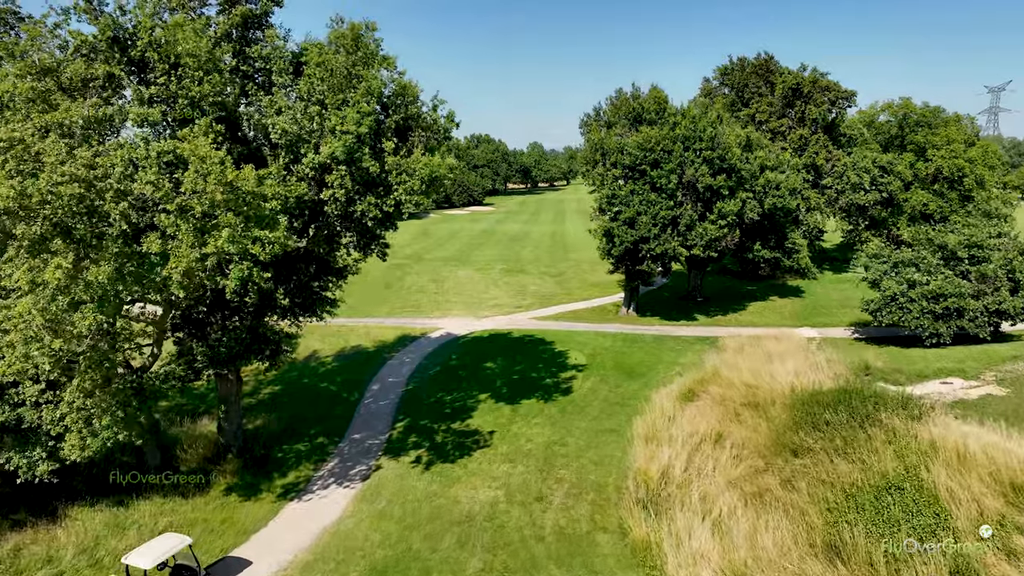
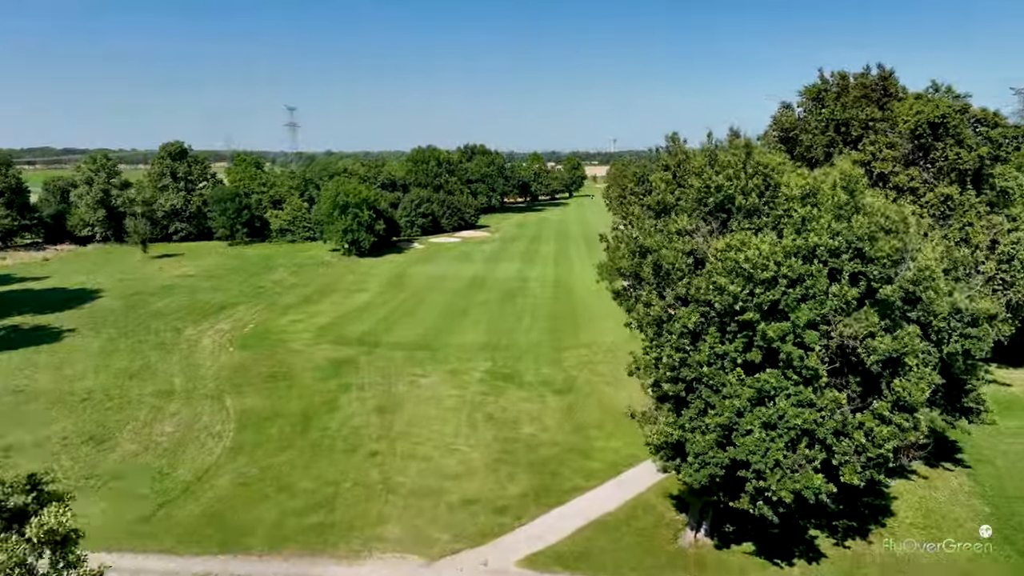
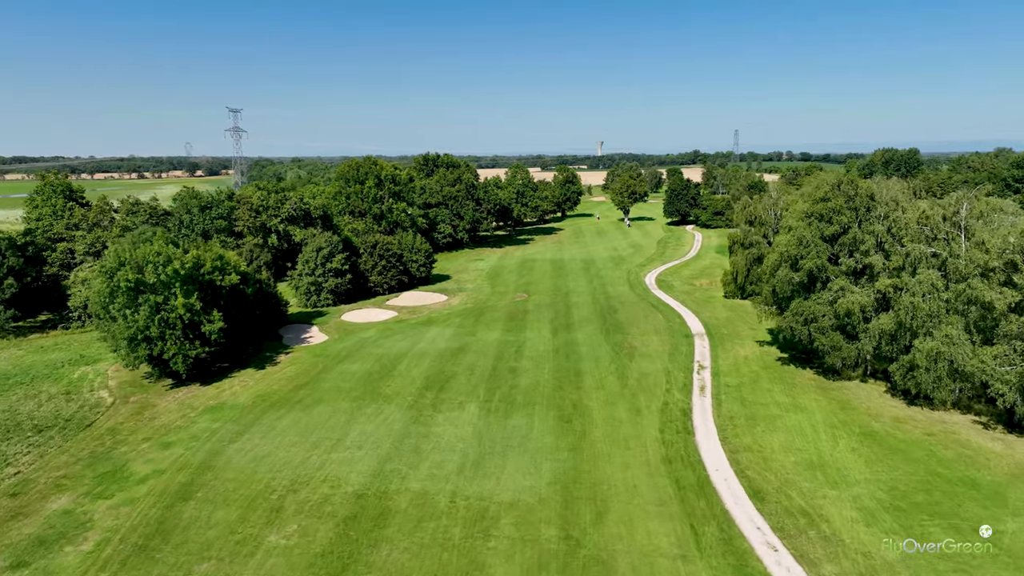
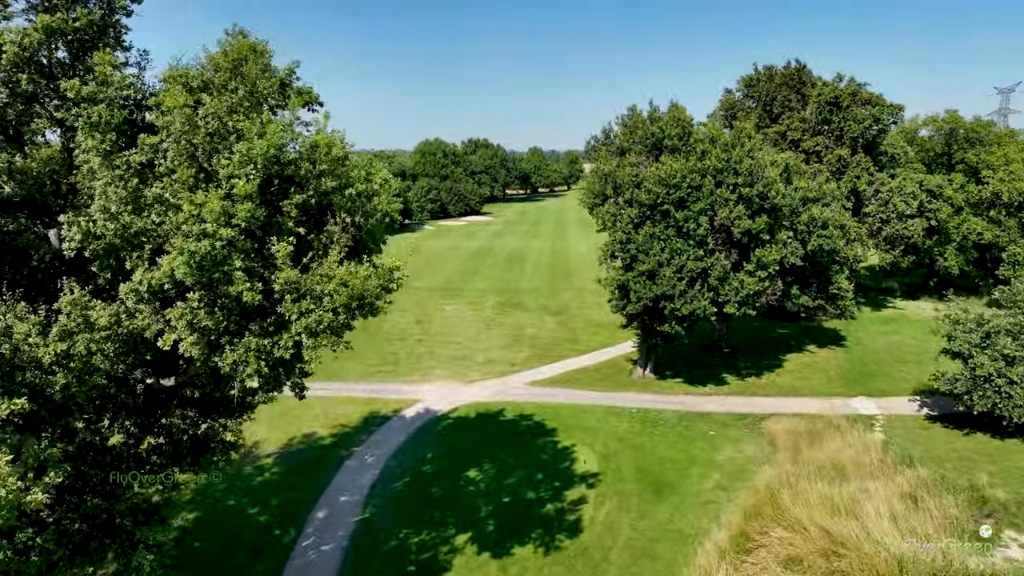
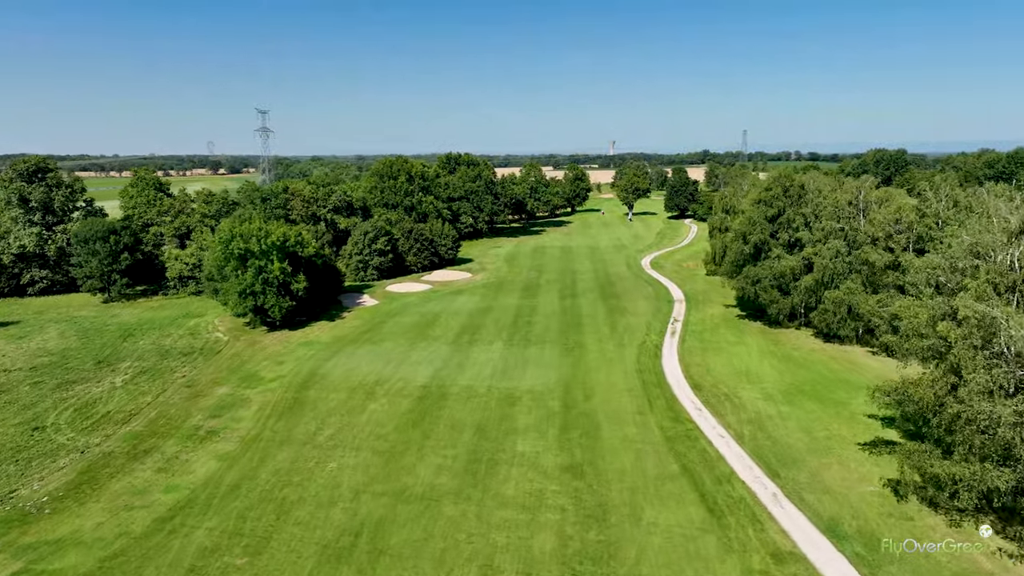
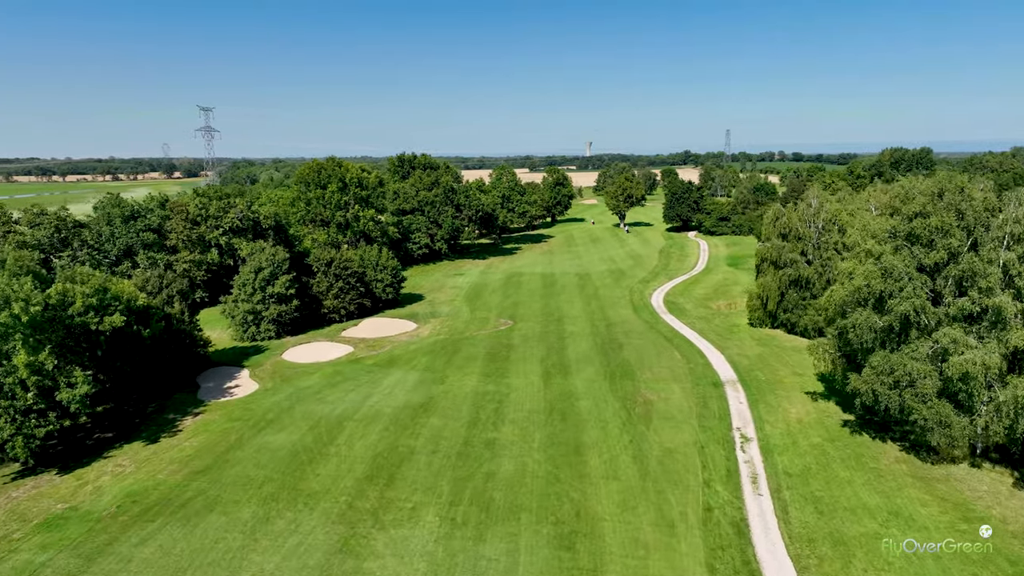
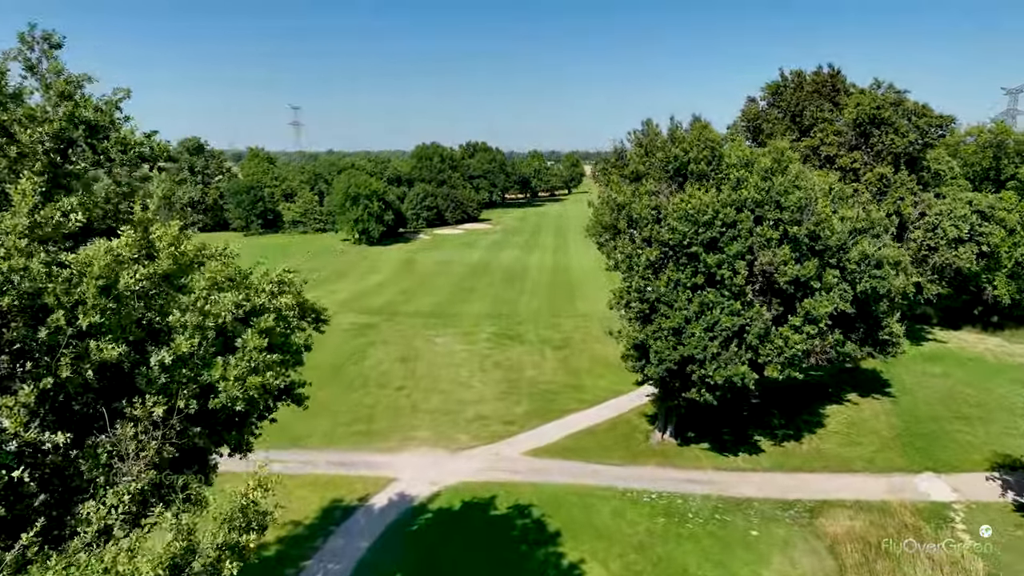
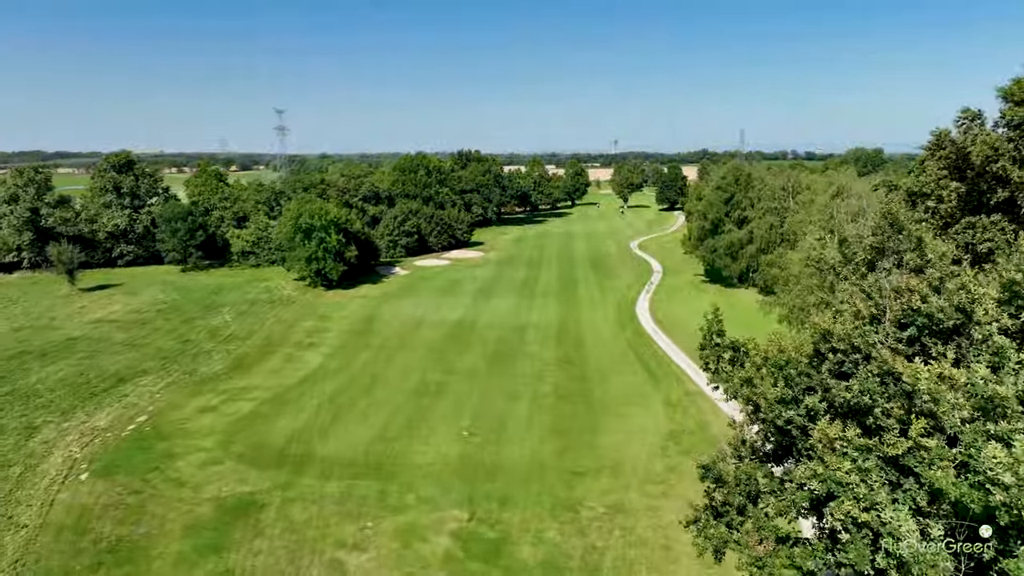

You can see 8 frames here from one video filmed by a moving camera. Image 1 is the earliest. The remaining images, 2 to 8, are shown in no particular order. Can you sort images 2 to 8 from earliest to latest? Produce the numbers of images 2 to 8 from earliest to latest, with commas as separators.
4, 7, 2, 8, 5, 3, 6
